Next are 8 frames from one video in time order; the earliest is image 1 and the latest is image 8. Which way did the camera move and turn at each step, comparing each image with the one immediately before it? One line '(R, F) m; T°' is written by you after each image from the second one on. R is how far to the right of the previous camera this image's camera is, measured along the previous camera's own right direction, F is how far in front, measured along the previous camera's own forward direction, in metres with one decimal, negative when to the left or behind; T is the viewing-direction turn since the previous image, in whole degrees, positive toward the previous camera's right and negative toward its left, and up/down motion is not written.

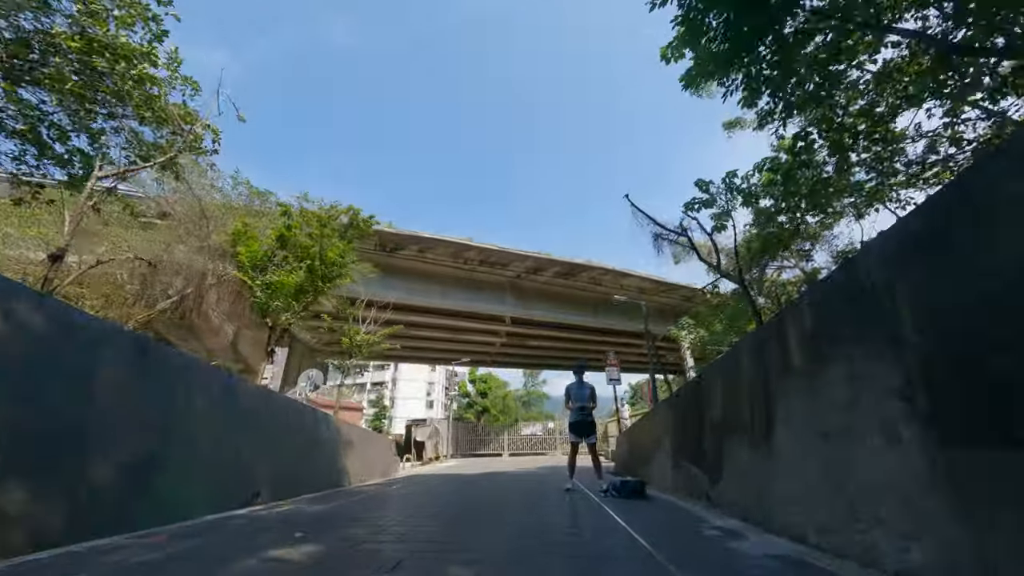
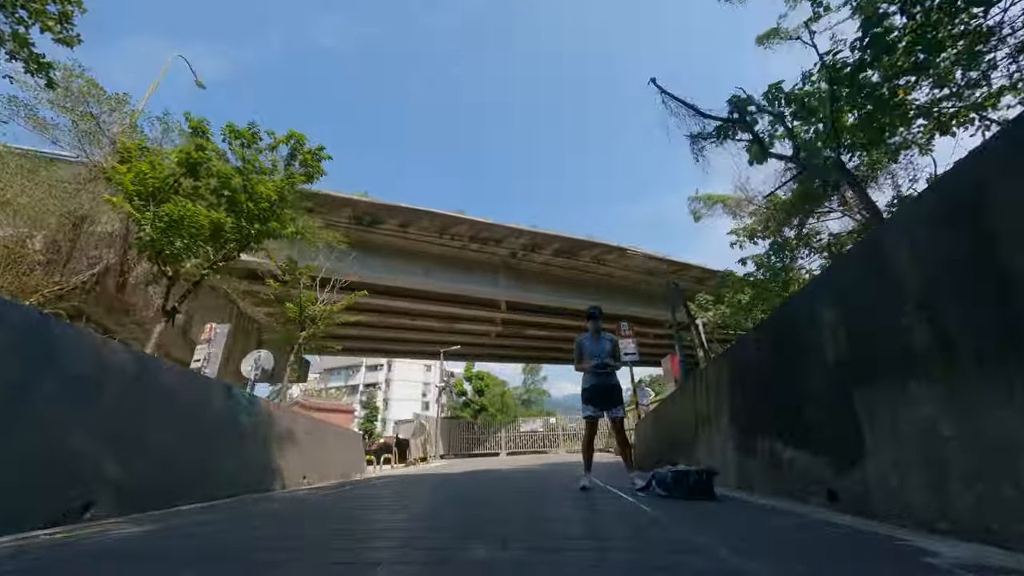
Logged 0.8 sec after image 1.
(+0.1, +1.7) m; 0°
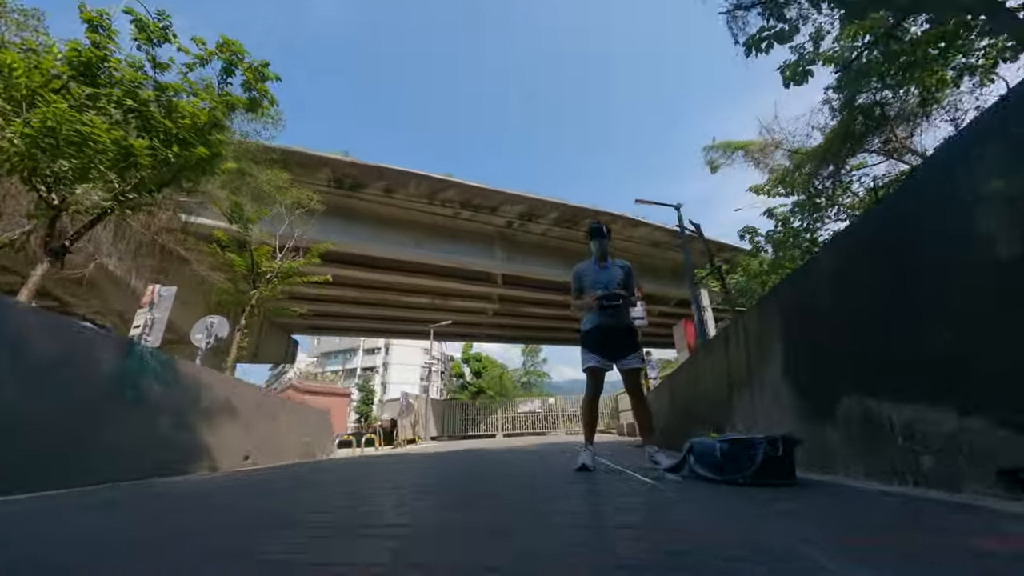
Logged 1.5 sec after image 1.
(+0.1, +1.0) m; 0°
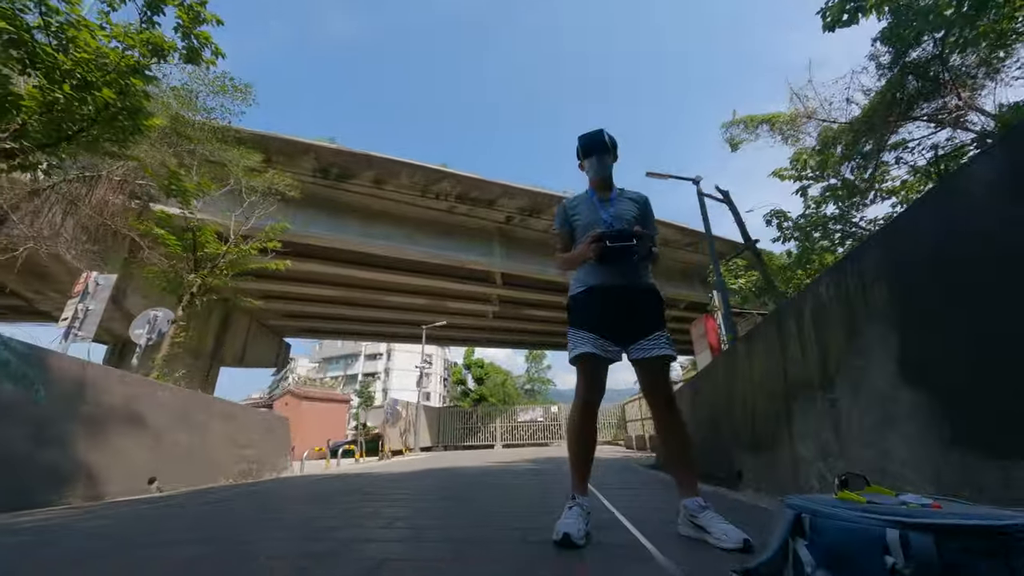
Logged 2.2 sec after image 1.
(+0.2, +1.0) m; -1°
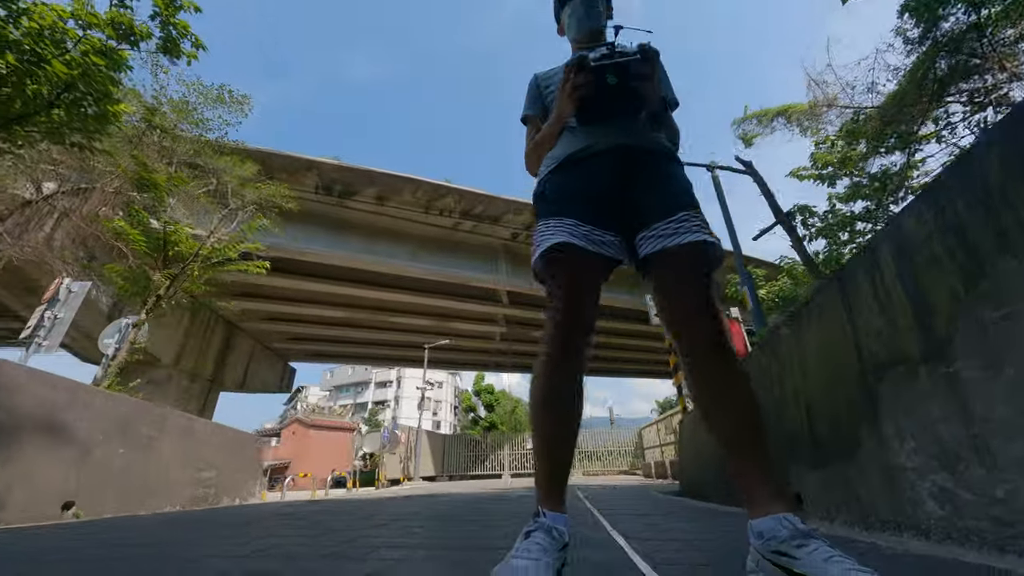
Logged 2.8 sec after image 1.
(+0.1, +0.6) m; -1°
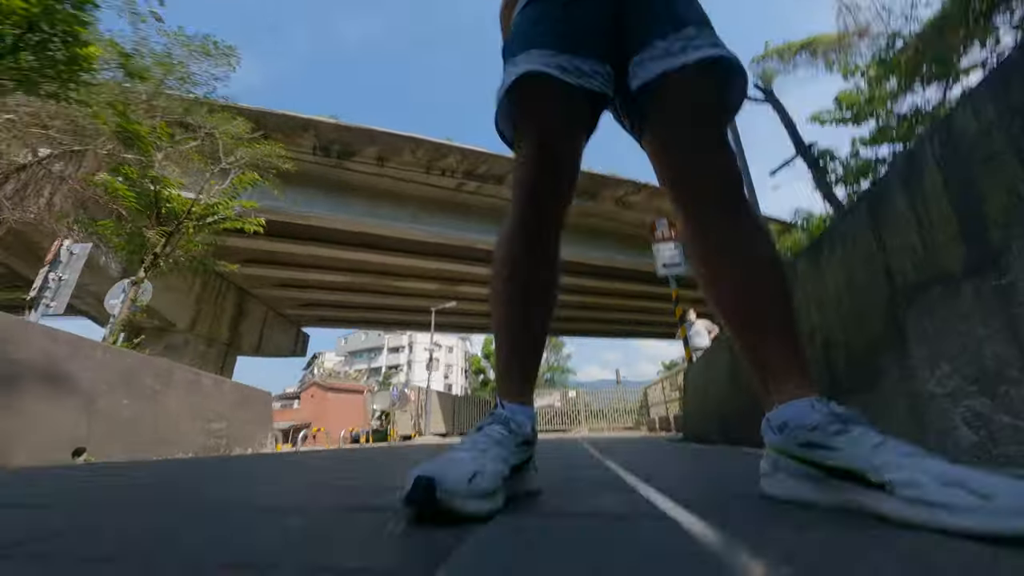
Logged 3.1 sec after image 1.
(-0.1, 0.0) m; 0°
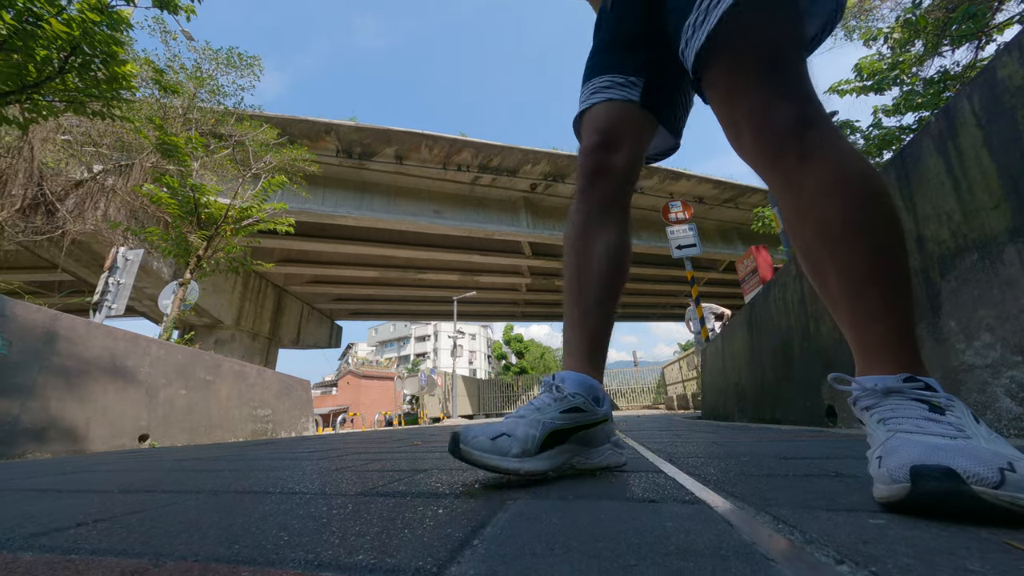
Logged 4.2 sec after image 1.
(+0.1, -0.2) m; -4°
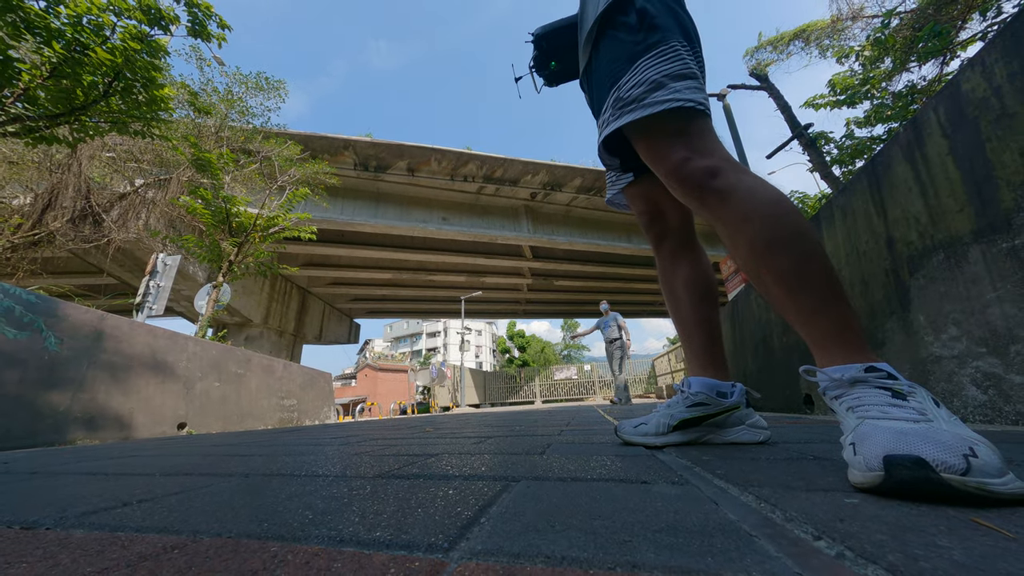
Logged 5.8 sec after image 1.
(0.0, -0.4) m; -1°
